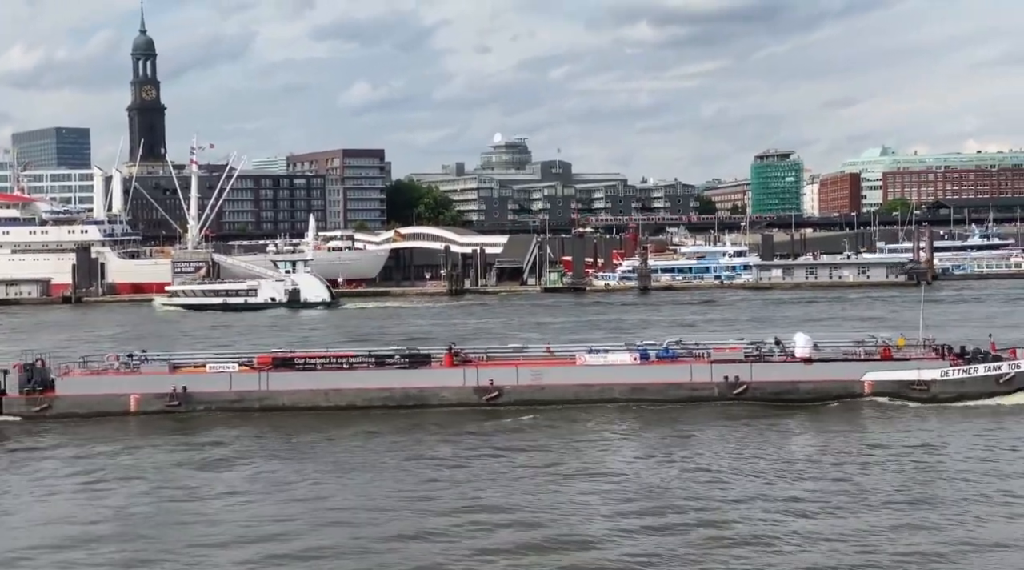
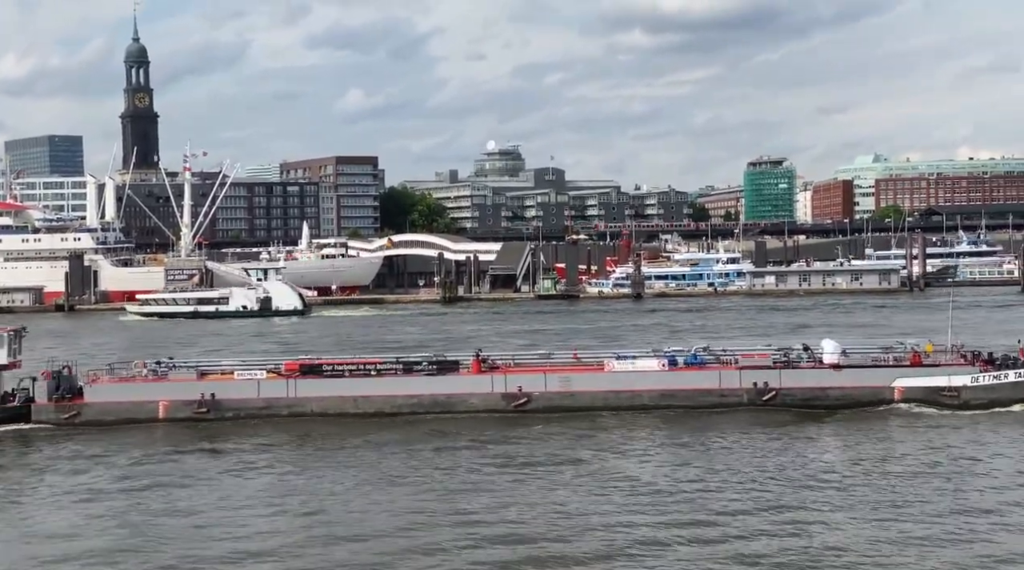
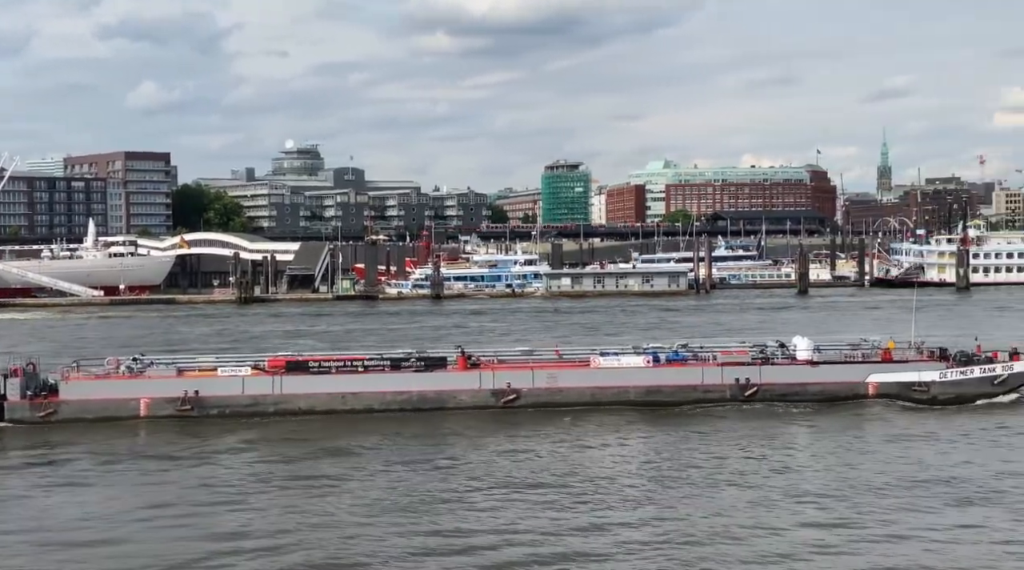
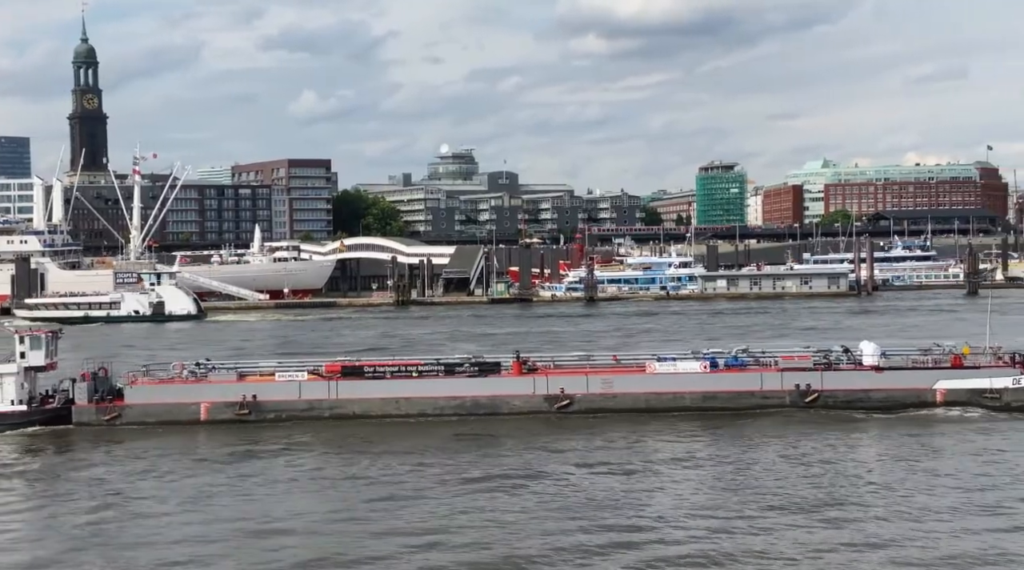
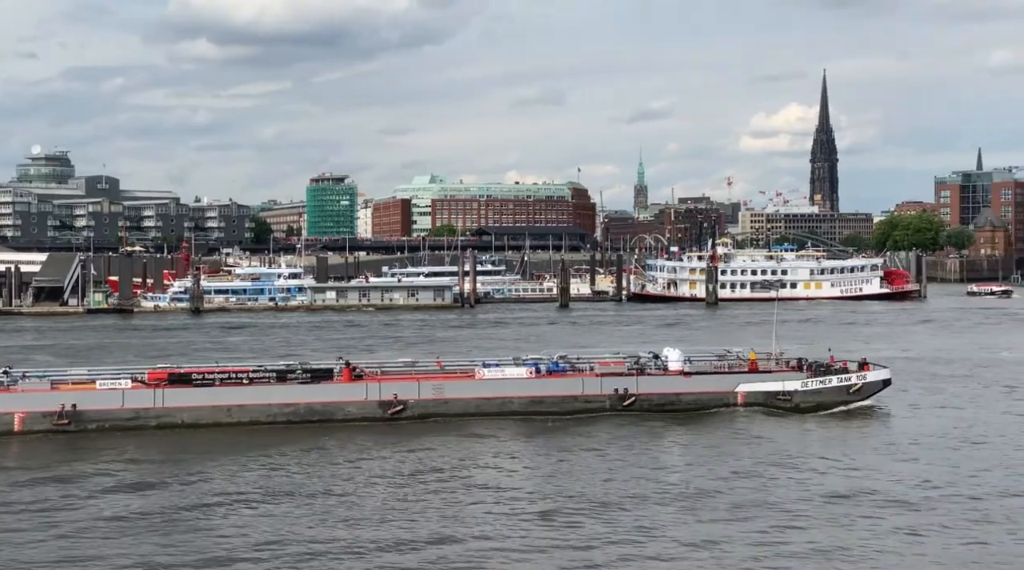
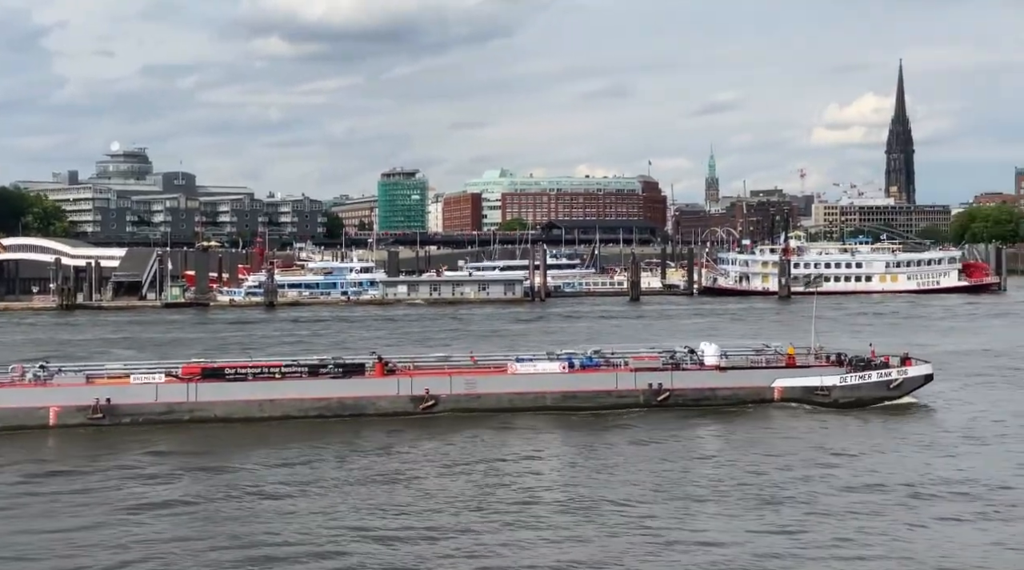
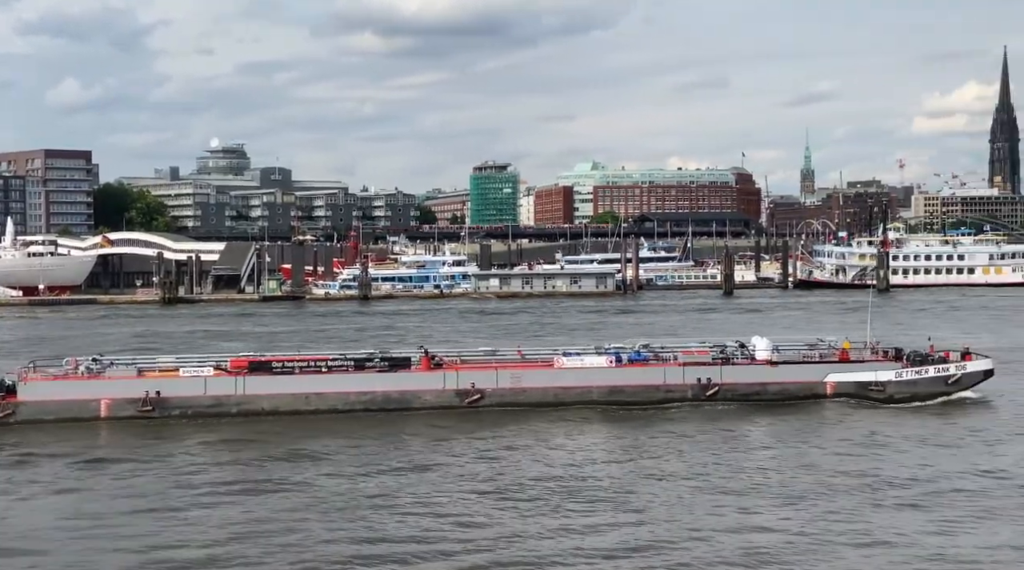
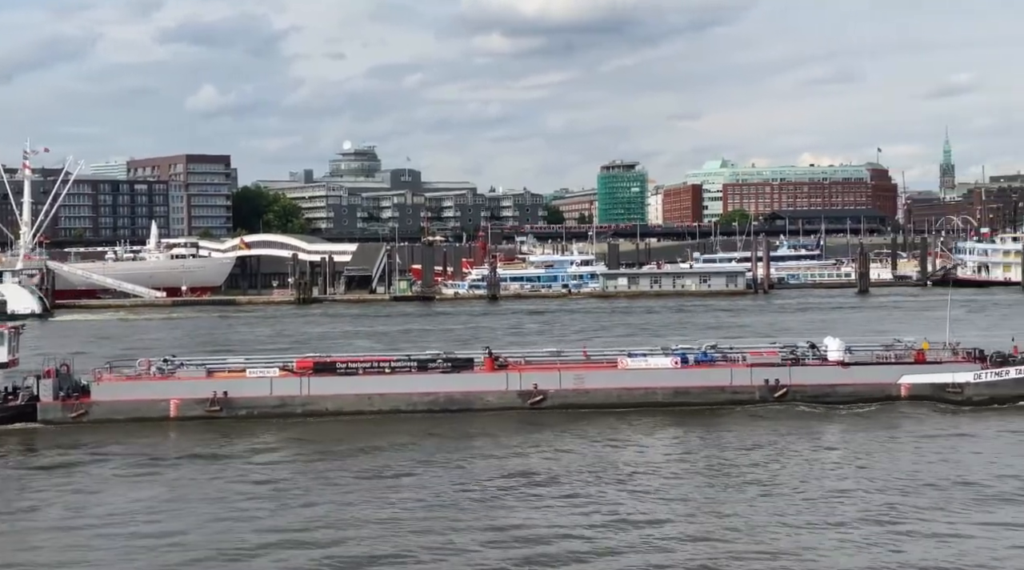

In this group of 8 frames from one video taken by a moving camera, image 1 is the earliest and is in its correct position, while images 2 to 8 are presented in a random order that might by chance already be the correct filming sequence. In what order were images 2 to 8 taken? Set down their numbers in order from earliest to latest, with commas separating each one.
2, 4, 8, 3, 7, 6, 5
